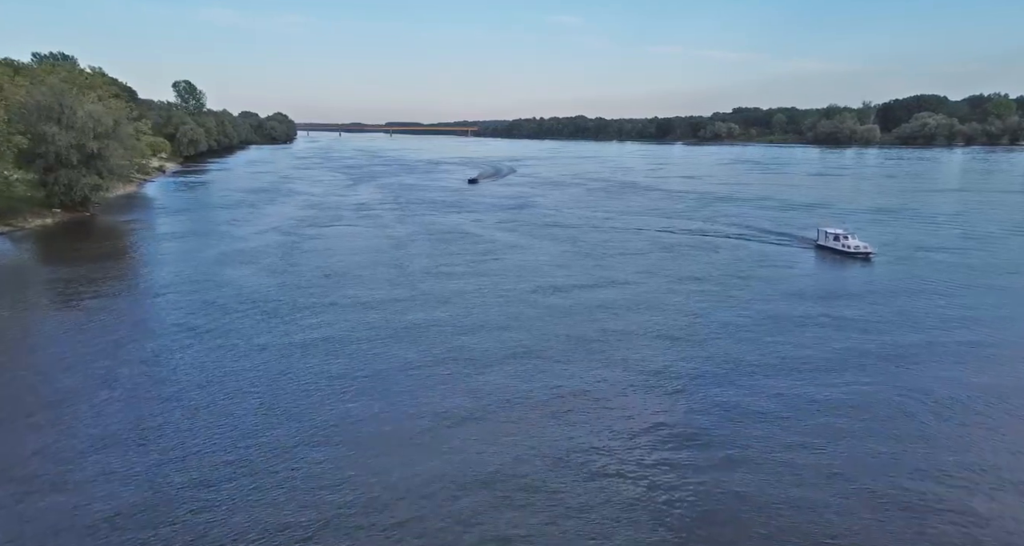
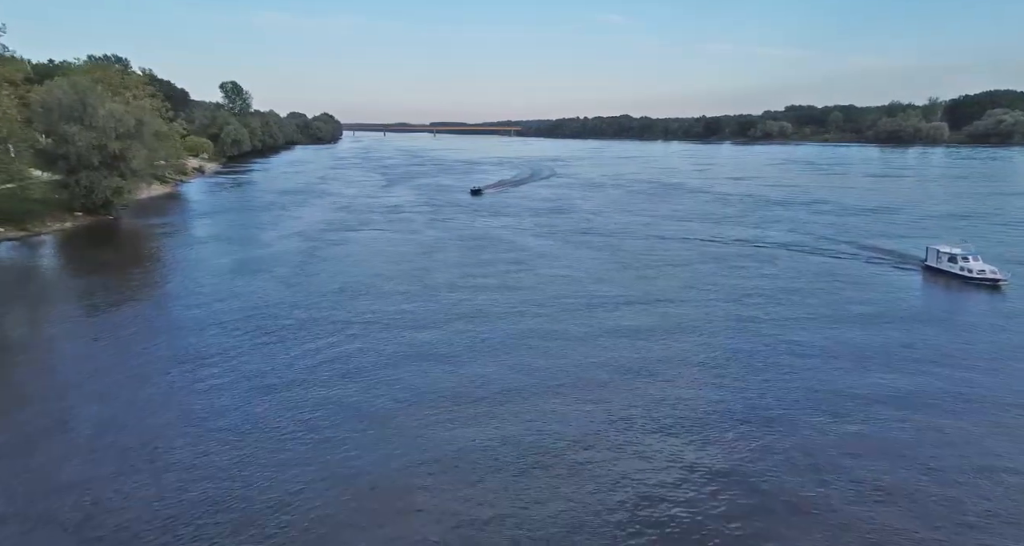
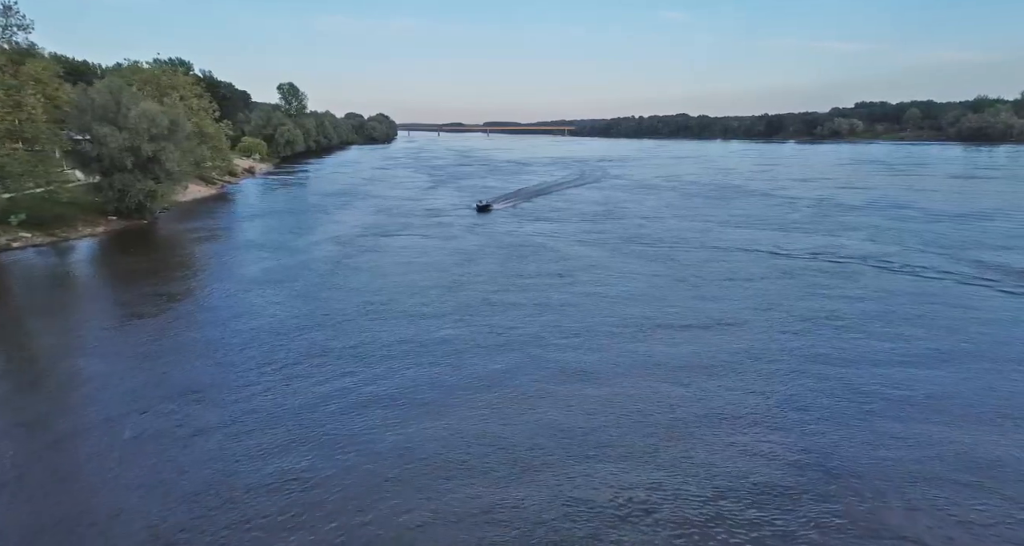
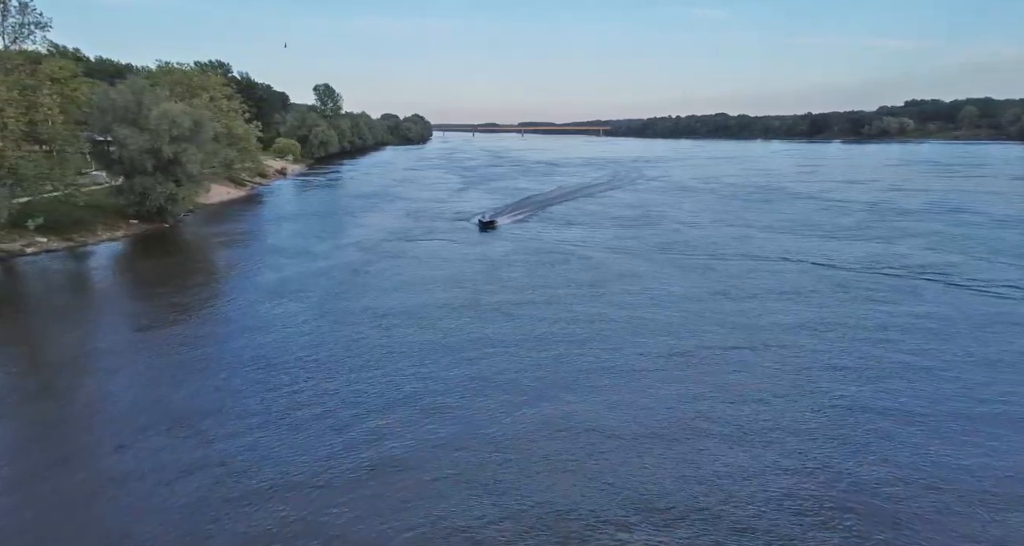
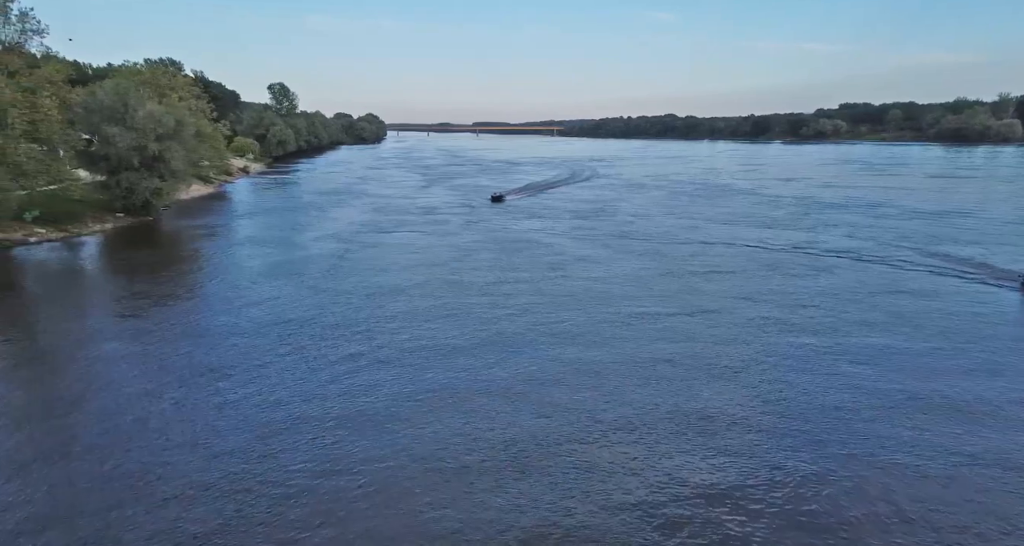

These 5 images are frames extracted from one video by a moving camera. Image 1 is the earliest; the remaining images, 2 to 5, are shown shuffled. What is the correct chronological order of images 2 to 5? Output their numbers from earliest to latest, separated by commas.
2, 5, 3, 4
